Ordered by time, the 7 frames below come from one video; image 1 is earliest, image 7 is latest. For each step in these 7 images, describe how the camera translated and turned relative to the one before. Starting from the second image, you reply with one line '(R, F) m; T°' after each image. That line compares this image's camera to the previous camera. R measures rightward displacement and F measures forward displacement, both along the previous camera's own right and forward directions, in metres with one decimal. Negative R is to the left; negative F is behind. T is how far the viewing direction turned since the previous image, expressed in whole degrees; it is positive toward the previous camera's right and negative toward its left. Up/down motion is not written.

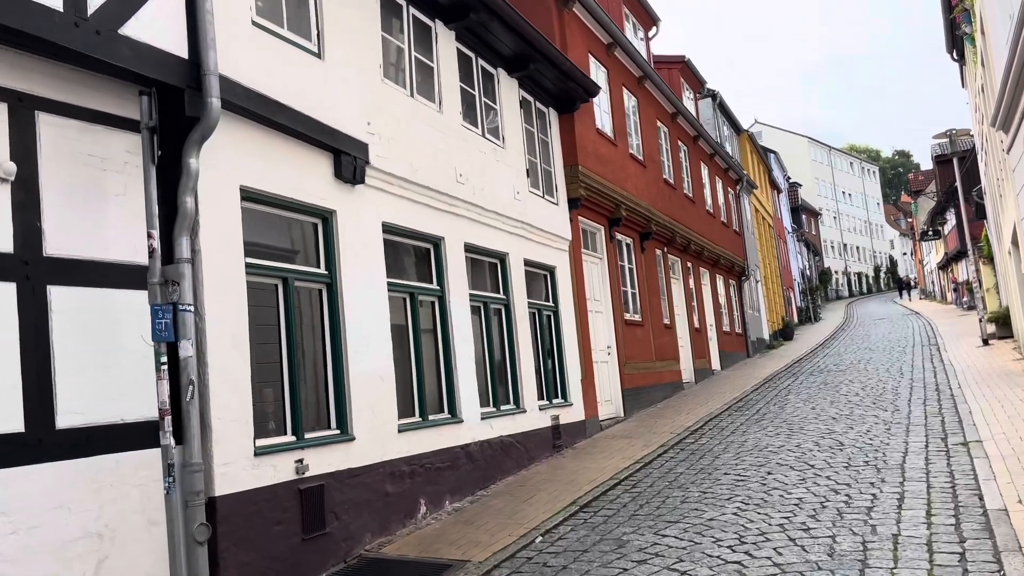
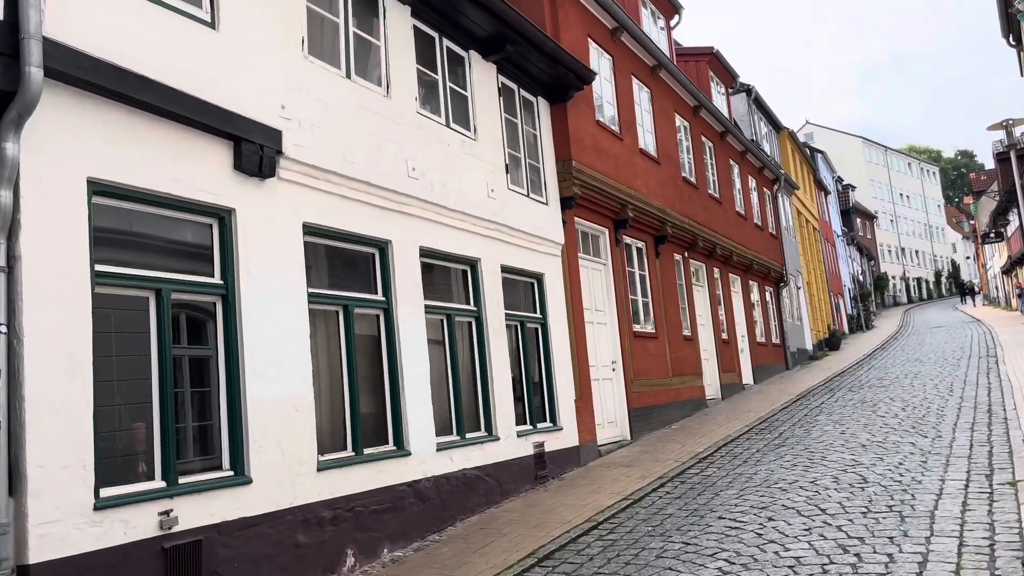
(+0.9, +1.3) m; -4°
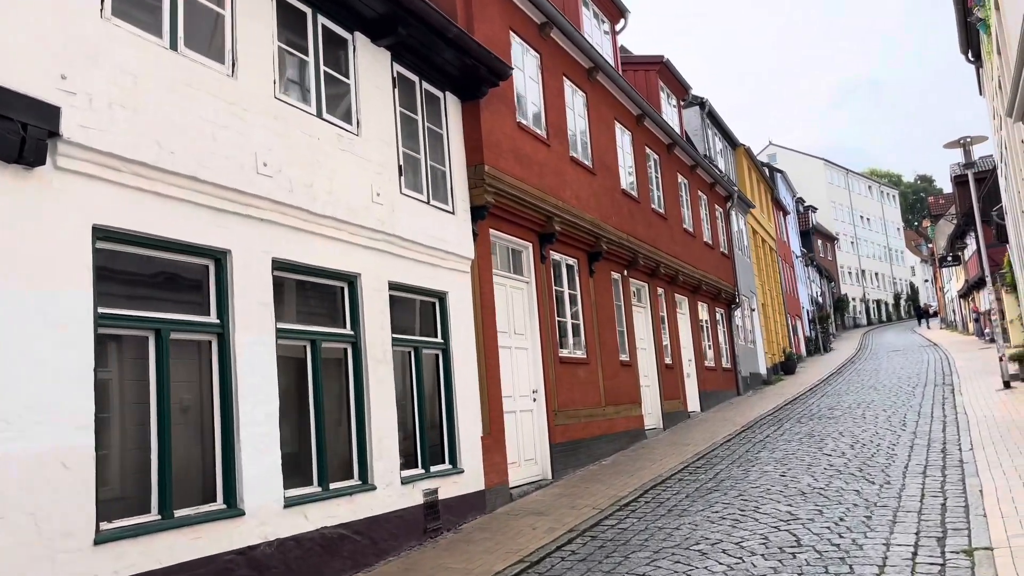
(+0.8, +1.3) m; +2°
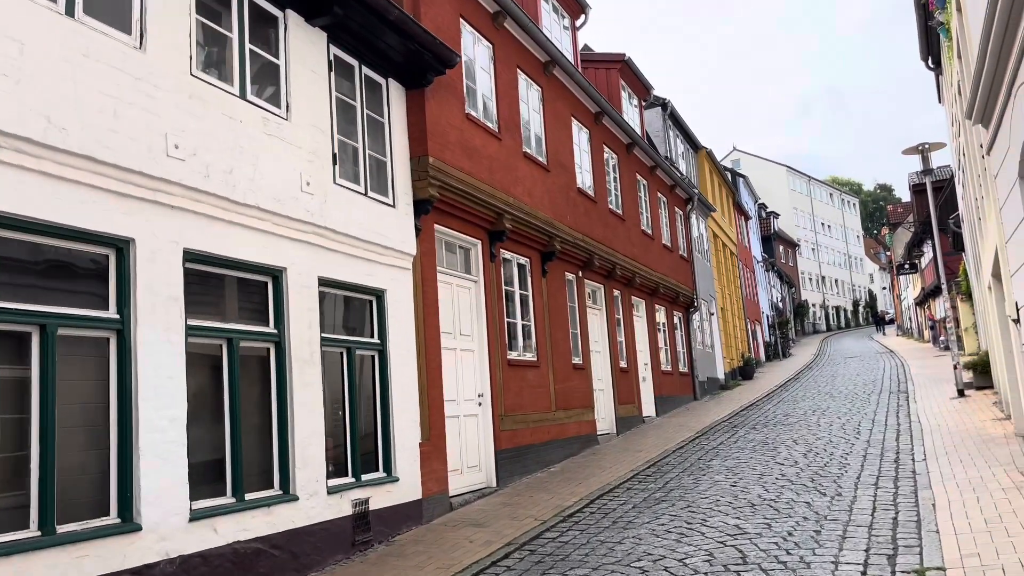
(+0.3, +0.5) m; +2°
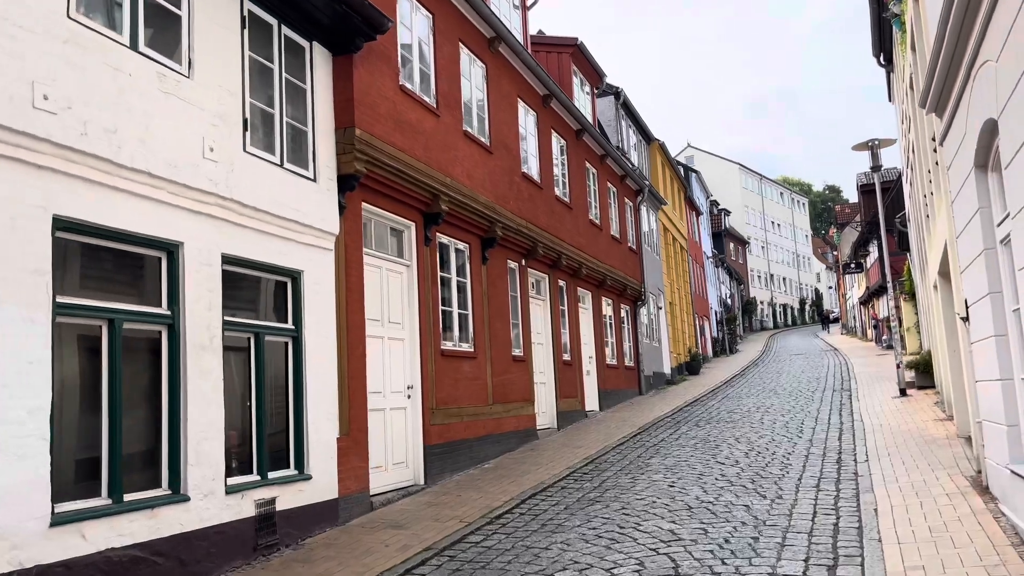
(+0.3, +0.6) m; +3°
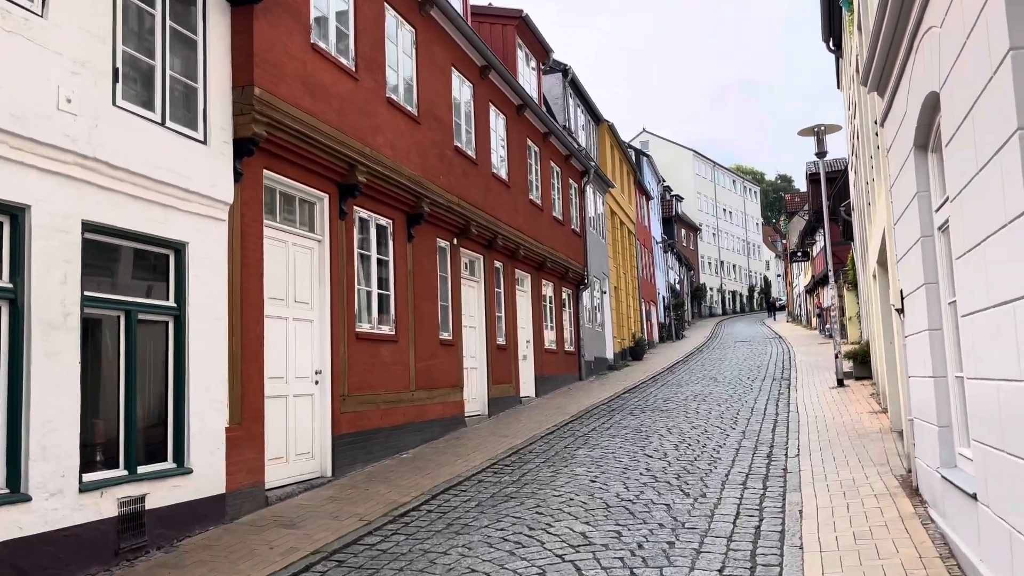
(+0.4, +0.7) m; +3°
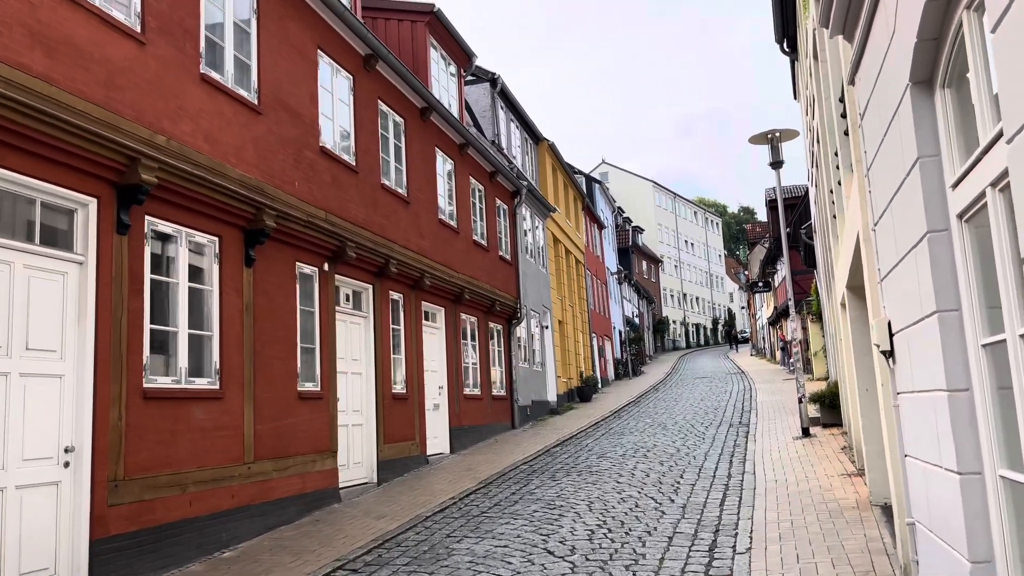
(+1.1, +2.7) m; +2°
